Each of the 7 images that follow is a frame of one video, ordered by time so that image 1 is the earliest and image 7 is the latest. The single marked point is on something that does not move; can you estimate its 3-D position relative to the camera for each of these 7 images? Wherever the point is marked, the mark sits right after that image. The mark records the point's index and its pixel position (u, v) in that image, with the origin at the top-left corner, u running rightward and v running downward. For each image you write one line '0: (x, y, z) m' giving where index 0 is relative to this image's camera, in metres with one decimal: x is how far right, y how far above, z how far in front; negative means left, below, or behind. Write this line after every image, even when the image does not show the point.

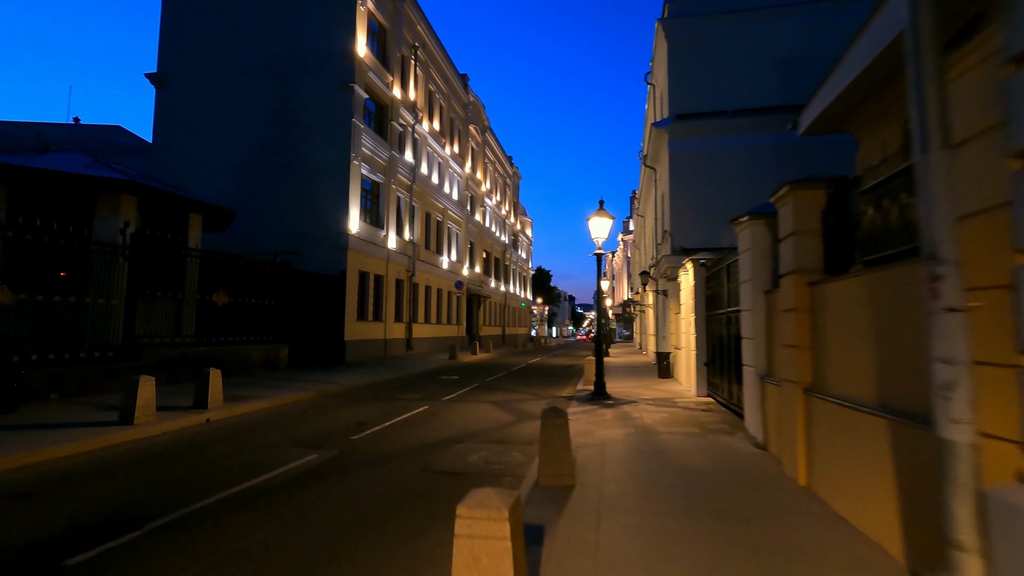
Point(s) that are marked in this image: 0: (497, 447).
0: (-0.2, -2.7, +8.2) m
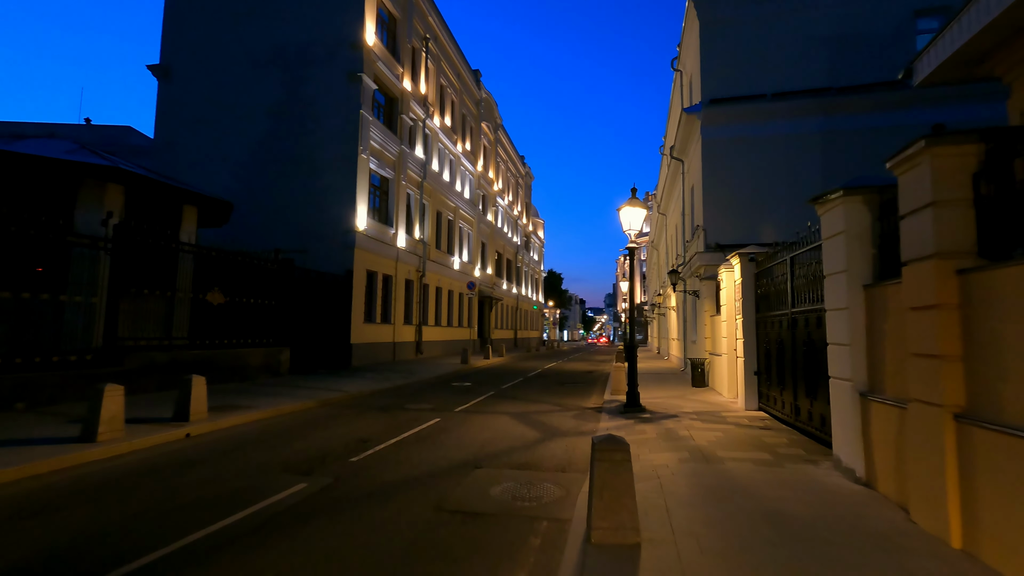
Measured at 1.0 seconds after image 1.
0: (+0.2, -2.6, +6.8) m
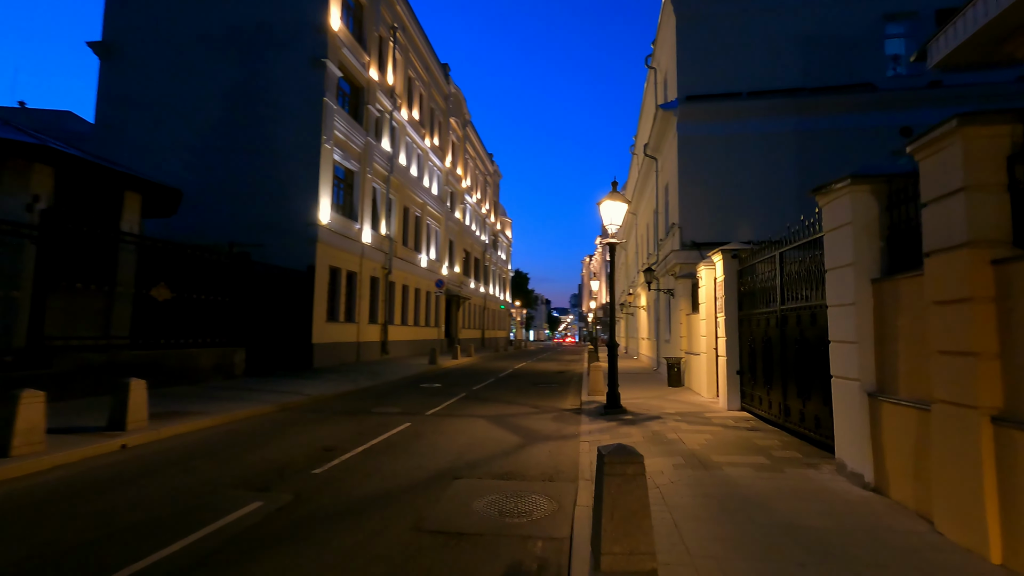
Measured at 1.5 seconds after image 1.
0: (0.0, -2.5, +6.2) m
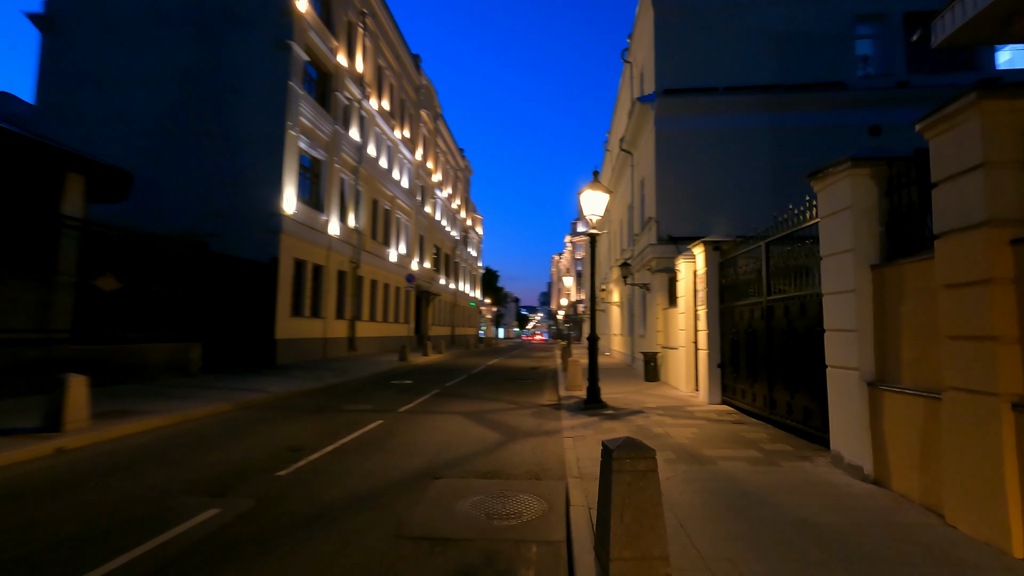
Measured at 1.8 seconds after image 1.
0: (-0.2, -2.4, +5.8) m
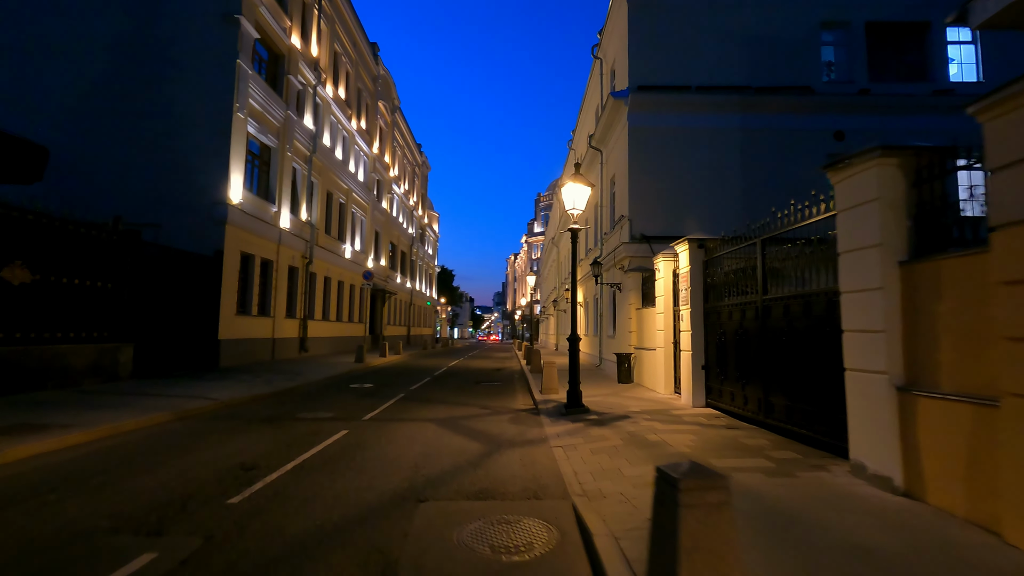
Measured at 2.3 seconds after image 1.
0: (-0.2, -2.3, +5.0) m
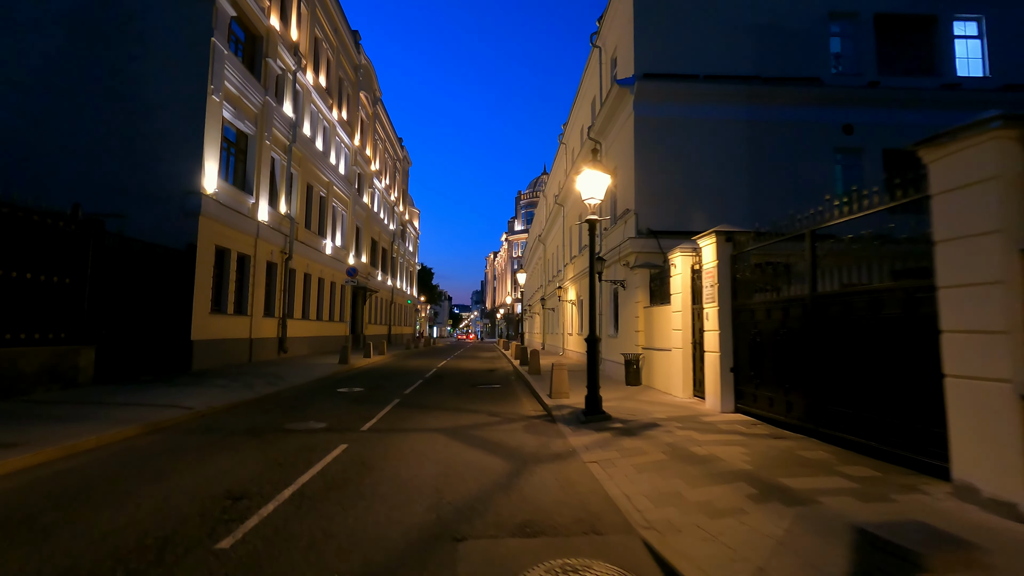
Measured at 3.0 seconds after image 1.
0: (+0.3, -2.2, +4.1) m
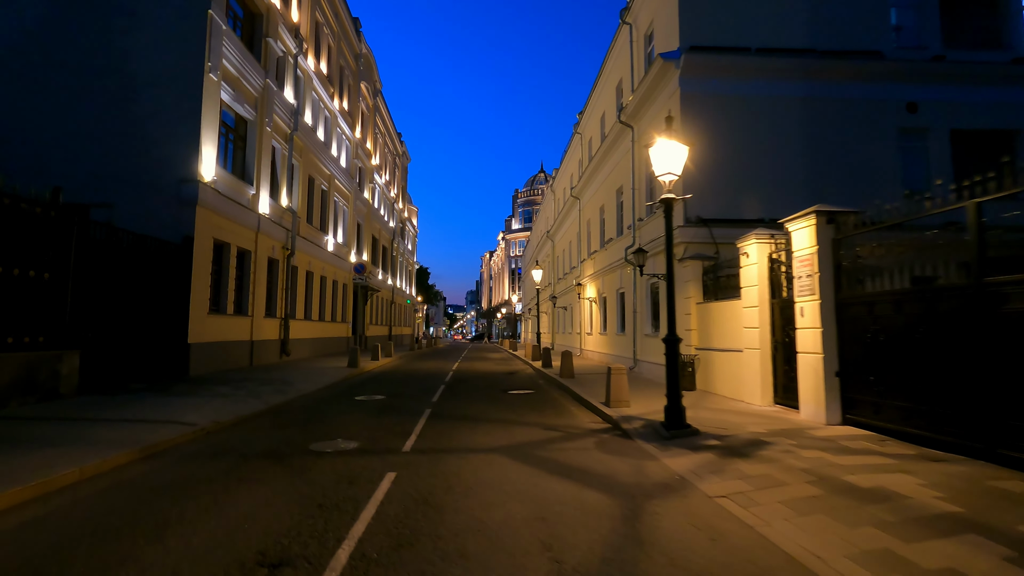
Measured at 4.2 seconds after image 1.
0: (+1.5, -2.1, +2.7) m
